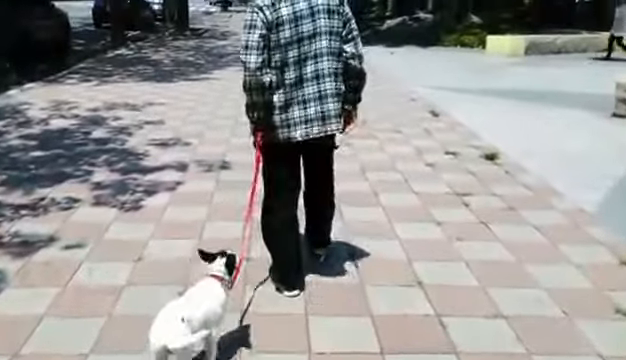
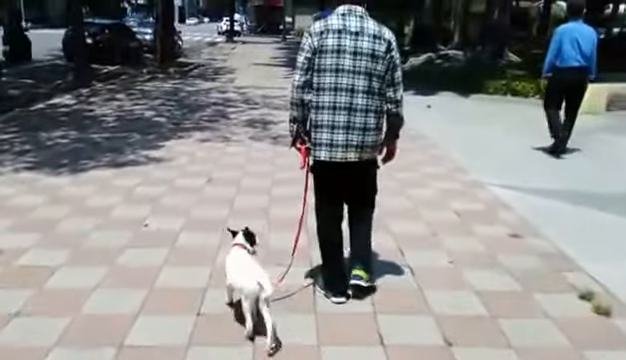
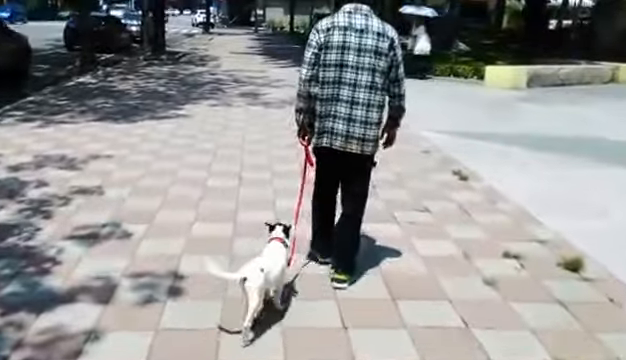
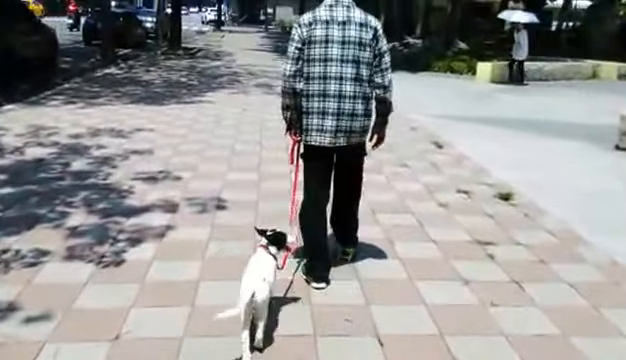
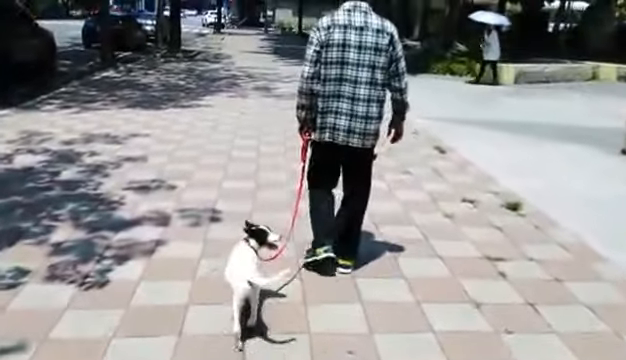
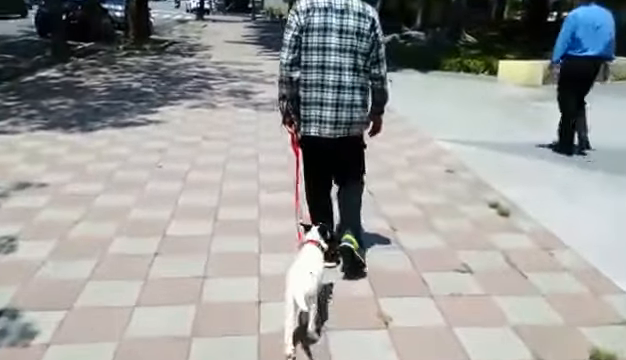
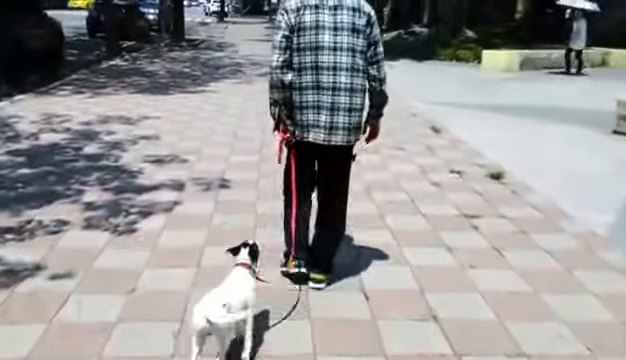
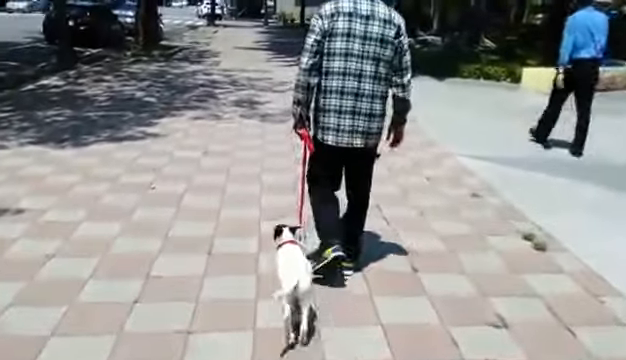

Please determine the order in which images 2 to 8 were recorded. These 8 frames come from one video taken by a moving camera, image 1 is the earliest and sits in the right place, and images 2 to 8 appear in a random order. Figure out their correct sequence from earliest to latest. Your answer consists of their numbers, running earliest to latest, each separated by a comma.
7, 4, 5, 3, 6, 8, 2
